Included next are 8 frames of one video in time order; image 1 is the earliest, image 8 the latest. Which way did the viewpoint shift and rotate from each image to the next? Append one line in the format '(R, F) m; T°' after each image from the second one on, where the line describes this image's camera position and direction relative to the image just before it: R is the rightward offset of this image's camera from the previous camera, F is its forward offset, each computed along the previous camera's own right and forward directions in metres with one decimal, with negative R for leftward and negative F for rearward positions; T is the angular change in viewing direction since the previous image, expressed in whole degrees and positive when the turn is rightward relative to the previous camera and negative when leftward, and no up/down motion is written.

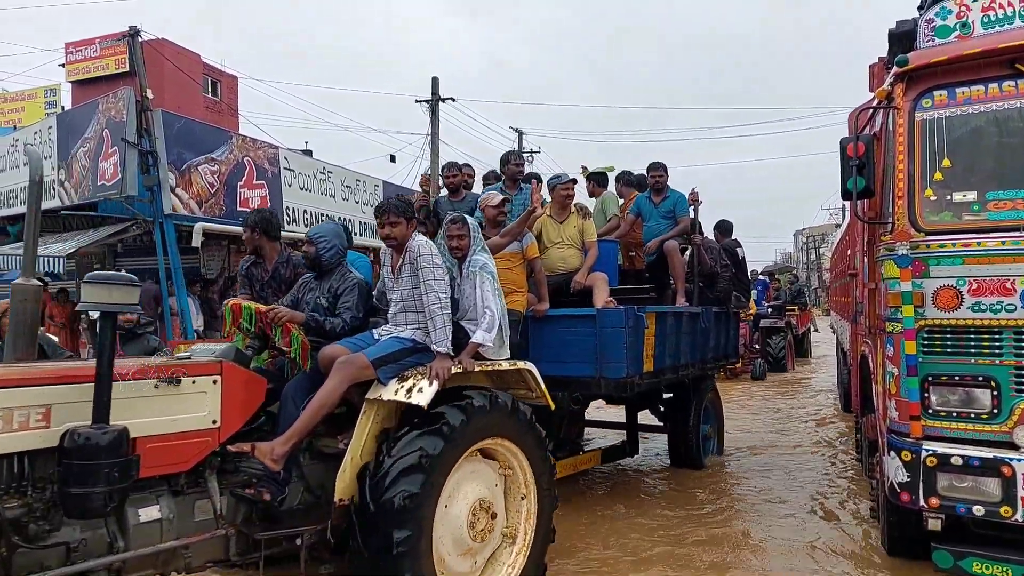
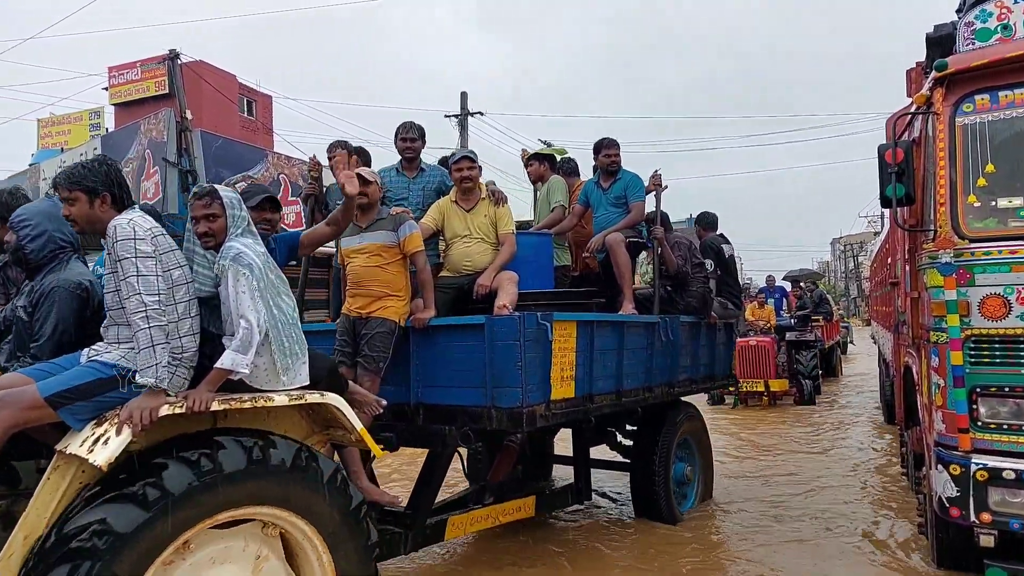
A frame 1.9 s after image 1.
(+0.3, +0.4) m; -3°
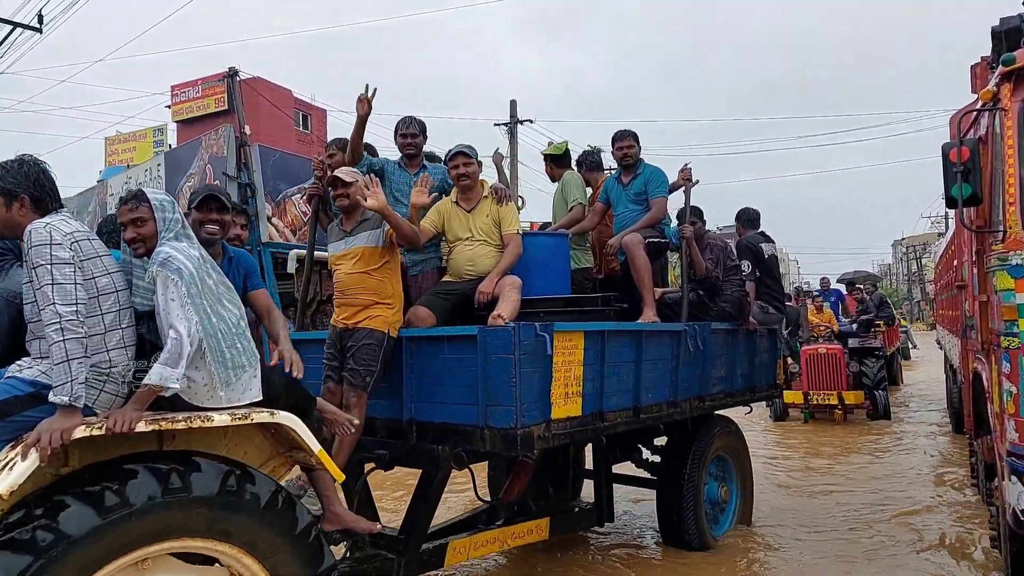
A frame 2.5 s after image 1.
(+0.1, +0.1) m; -4°
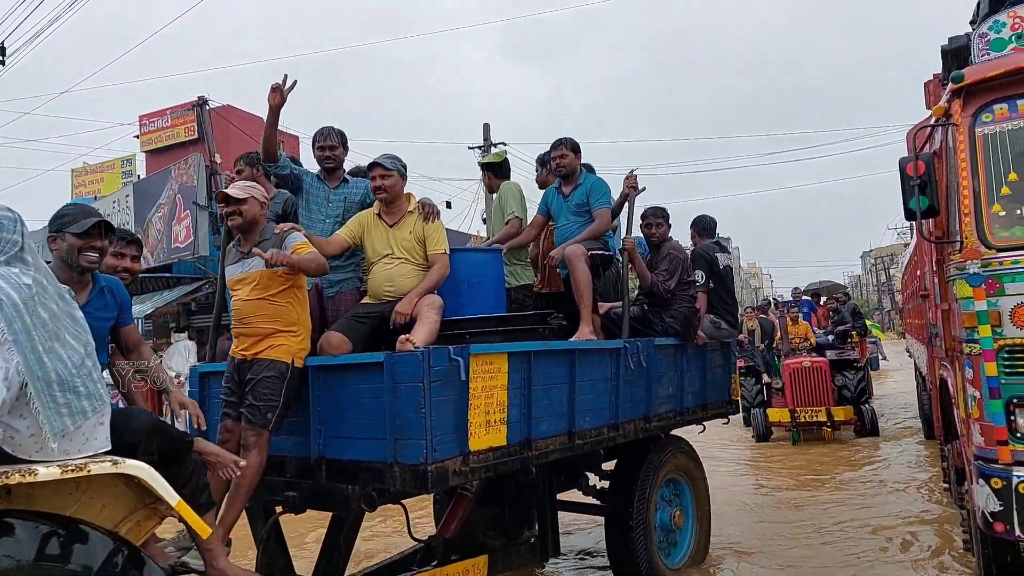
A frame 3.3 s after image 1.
(-1.9, -2.9) m; +2°
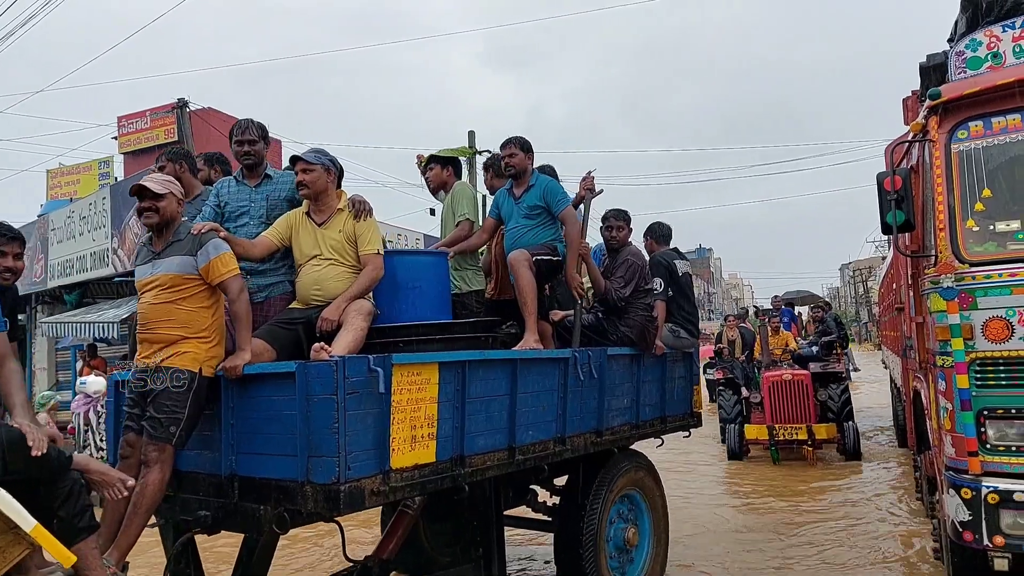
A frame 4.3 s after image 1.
(+0.8, +1.0) m; +1°
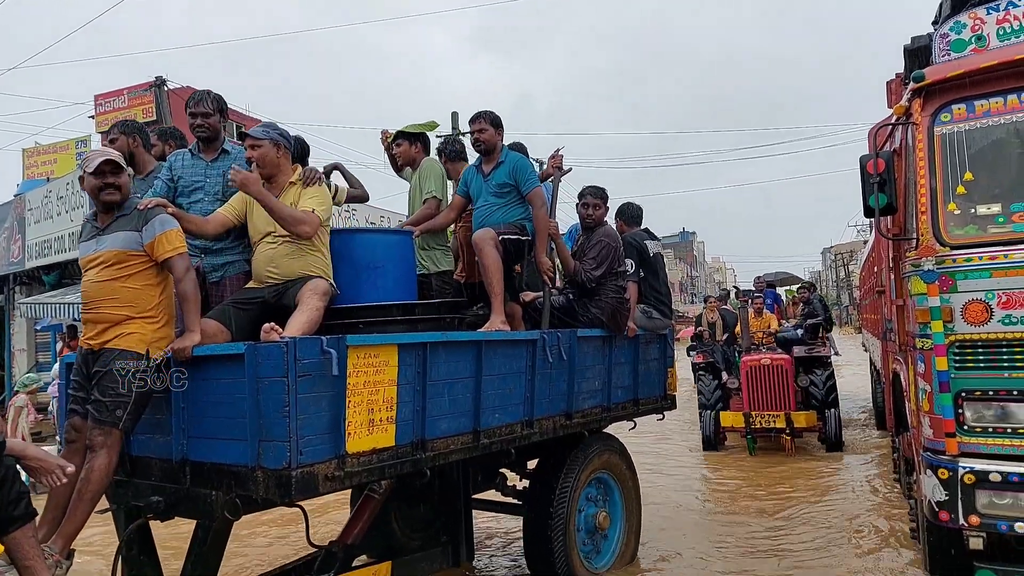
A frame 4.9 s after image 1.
(+0.4, +0.4) m; +1°
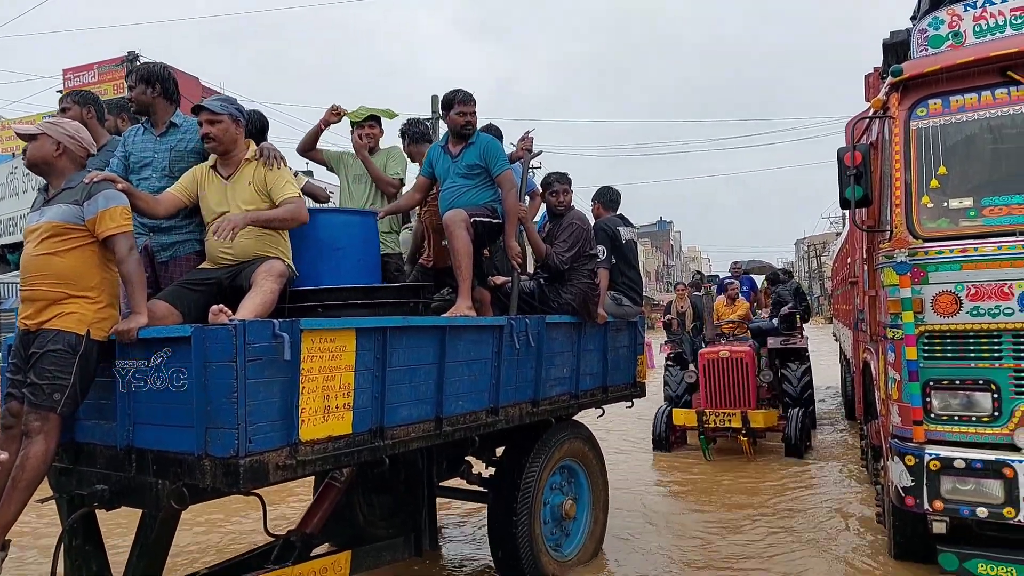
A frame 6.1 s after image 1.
(+0.2, +0.5) m; +2°
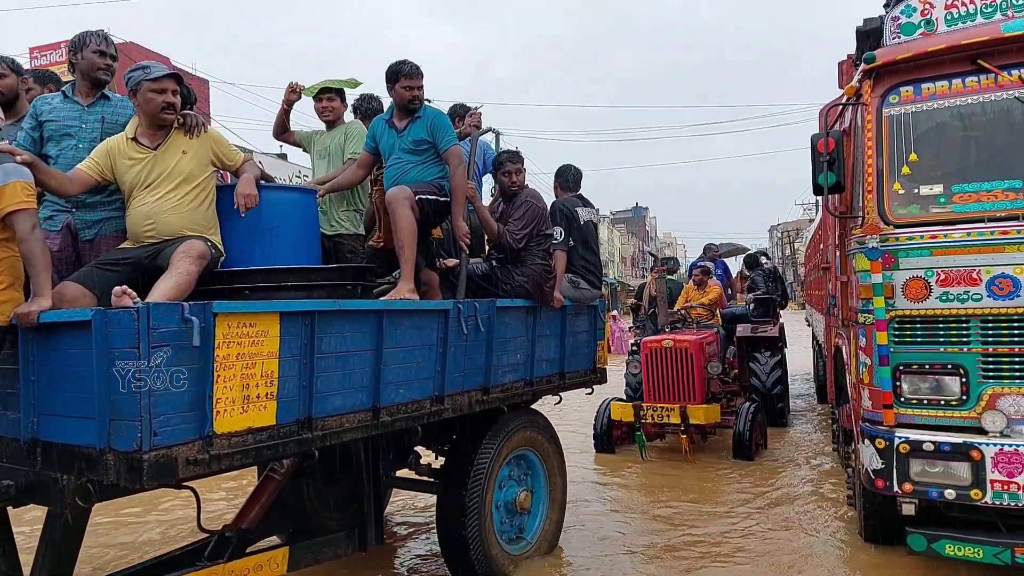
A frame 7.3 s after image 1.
(+0.2, +0.4) m; +2°
